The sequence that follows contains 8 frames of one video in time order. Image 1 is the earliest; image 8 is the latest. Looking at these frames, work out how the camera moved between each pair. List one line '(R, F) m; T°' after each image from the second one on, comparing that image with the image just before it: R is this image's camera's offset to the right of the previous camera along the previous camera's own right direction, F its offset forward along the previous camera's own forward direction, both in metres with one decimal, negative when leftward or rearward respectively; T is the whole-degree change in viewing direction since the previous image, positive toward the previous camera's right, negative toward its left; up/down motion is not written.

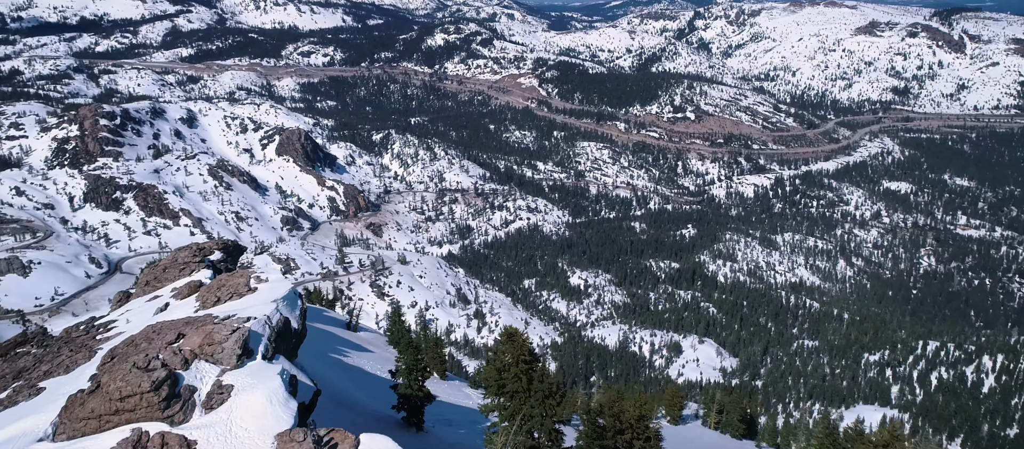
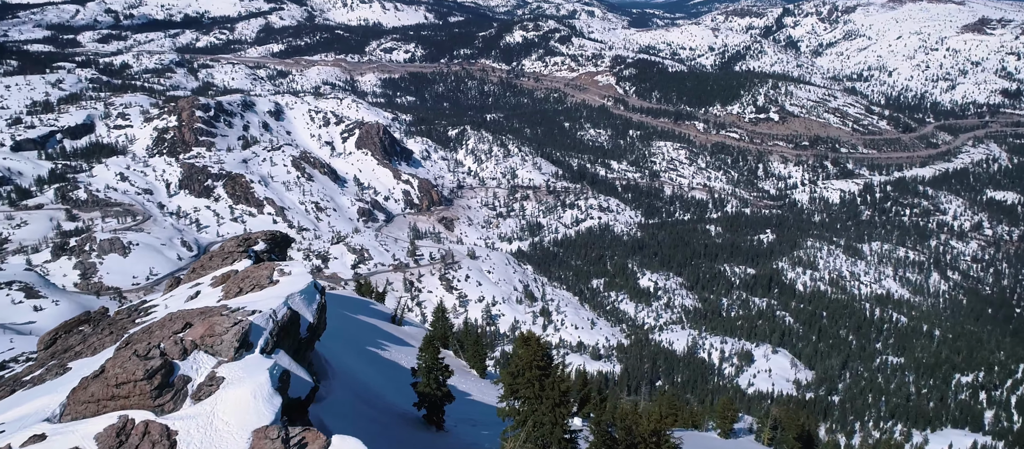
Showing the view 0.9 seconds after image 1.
(+0.1, +3.0) m; -4°
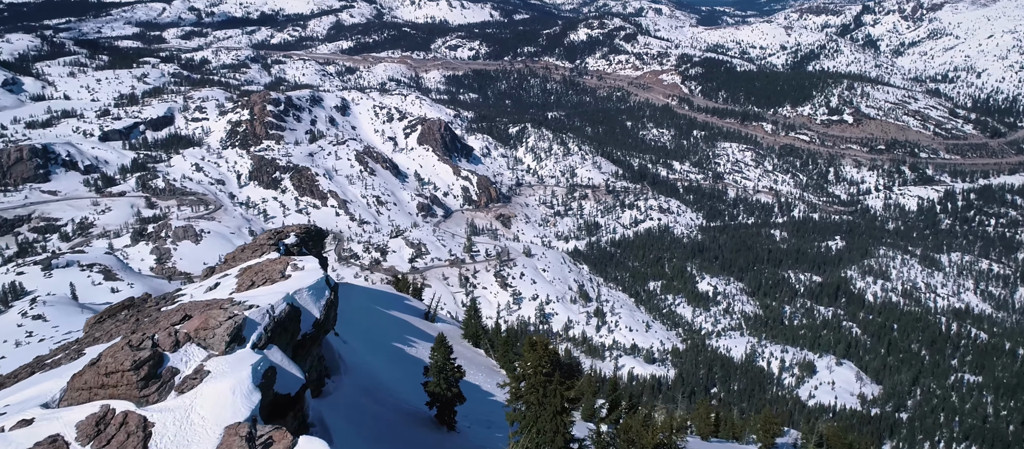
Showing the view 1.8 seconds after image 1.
(-0.1, +2.7) m; -4°
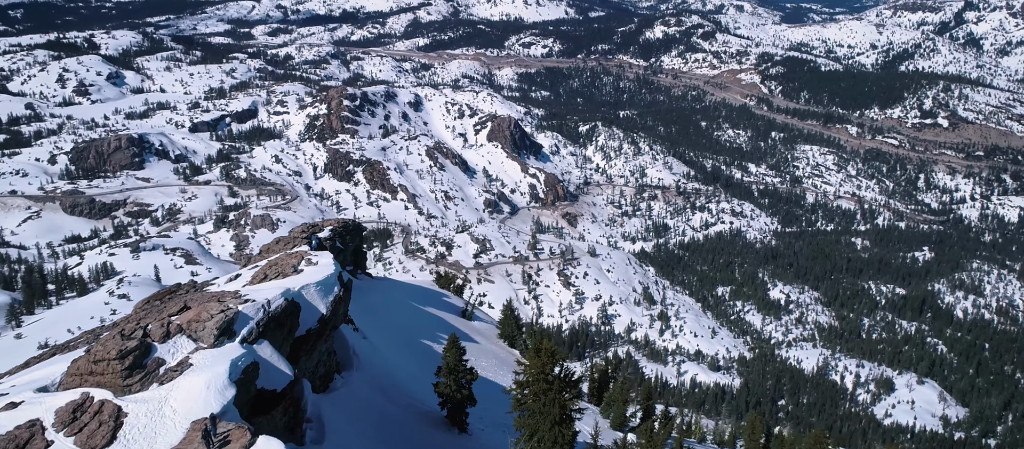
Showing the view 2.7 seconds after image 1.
(-0.2, +3.8) m; -4°
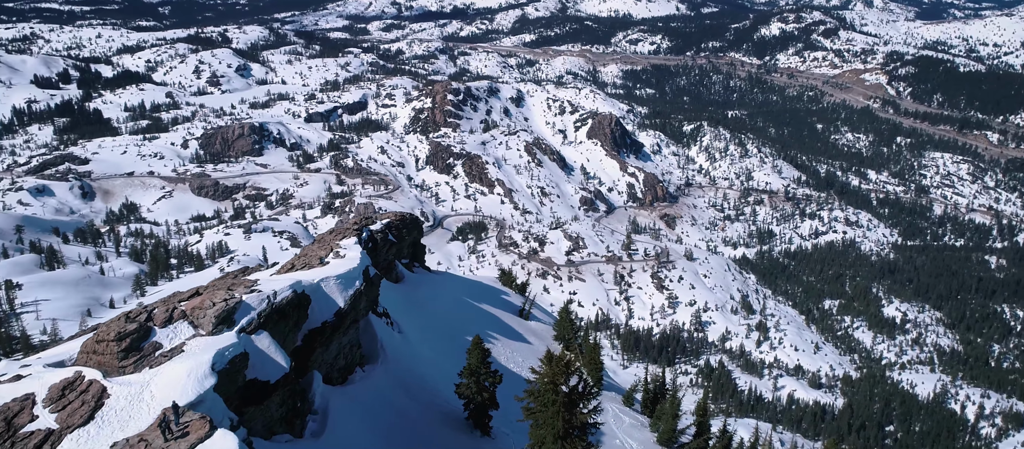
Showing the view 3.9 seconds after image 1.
(-0.6, +6.9) m; -6°
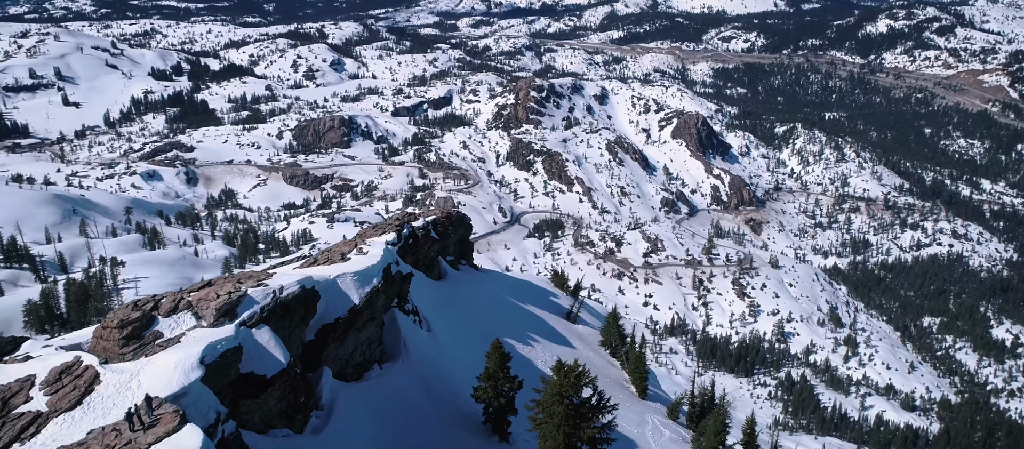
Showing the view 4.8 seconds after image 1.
(-0.7, +7.7) m; -5°
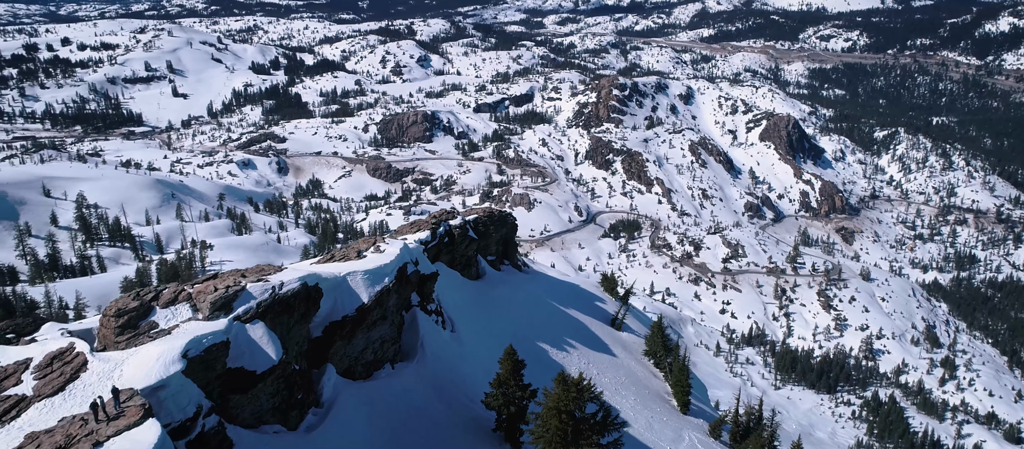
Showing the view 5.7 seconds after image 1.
(-0.9, +9.4) m; -5°
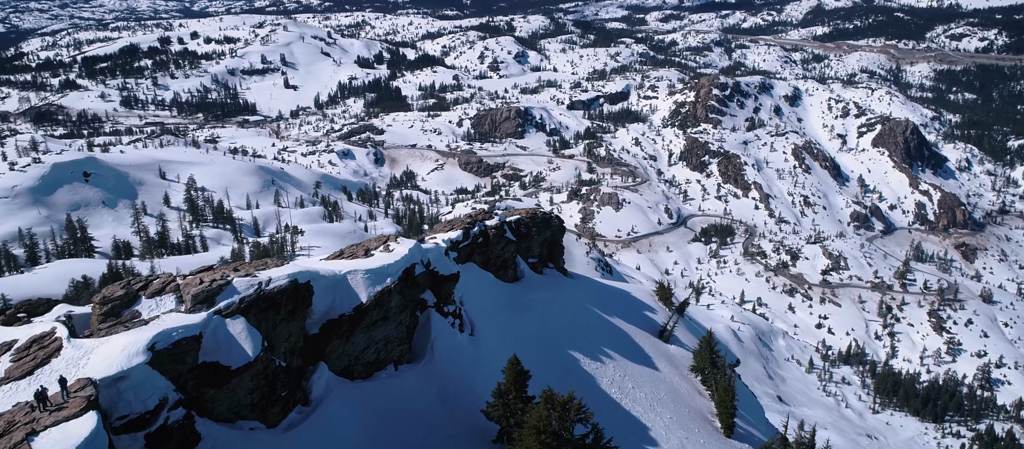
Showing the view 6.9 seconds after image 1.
(-1.0, +14.2) m; -5°
